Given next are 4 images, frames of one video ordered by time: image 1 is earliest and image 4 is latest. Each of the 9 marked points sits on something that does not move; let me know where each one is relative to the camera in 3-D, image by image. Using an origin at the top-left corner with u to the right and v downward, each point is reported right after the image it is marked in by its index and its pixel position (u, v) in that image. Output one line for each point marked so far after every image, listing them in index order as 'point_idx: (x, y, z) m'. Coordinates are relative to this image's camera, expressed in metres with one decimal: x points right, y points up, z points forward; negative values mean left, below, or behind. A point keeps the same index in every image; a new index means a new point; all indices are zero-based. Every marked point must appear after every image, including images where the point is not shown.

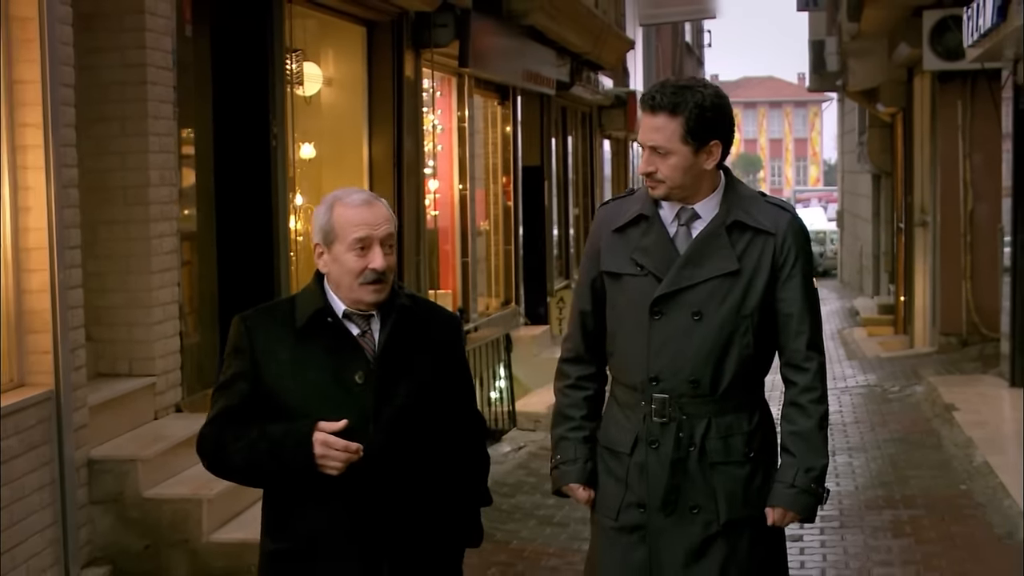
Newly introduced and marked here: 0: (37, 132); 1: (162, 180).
0: (-1.7, +0.6, +5.2) m
1: (-1.6, +0.5, +6.2) m
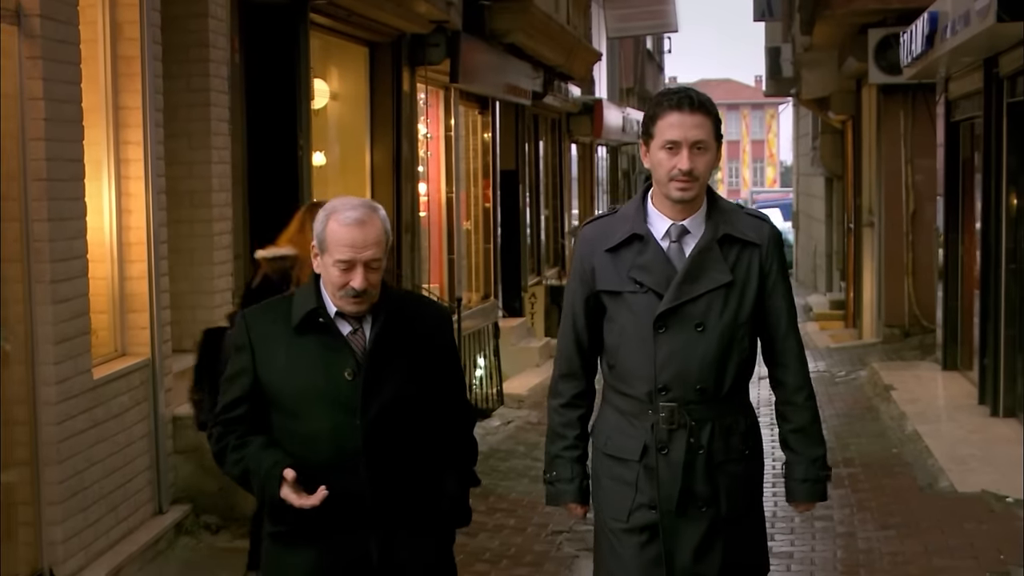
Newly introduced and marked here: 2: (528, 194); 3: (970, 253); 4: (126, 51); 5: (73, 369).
0: (-1.7, +0.6, +6.4) m
1: (-1.5, +0.5, +7.4) m
2: (+0.2, +1.2, +18.4) m
3: (+4.0, +0.3, +12.4) m
4: (-1.7, +1.1, +6.4) m
5: (-1.7, -0.3, +5.6) m
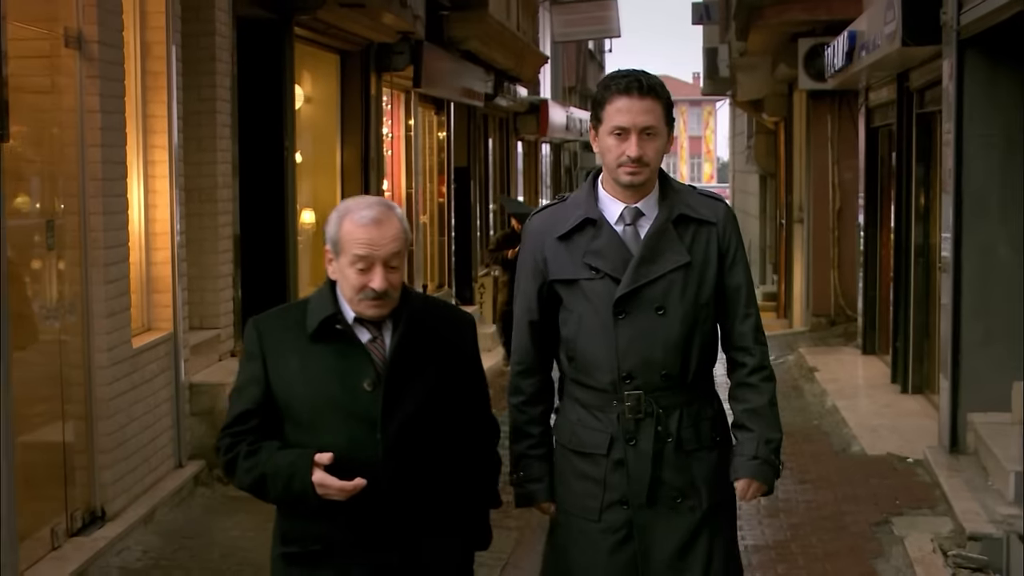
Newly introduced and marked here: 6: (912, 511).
0: (-1.8, +0.7, +7.4) m
1: (-1.7, +0.6, +8.4) m
2: (-0.4, +1.4, +19.4) m
3: (+3.6, +0.4, +13.7) m
4: (-1.9, +1.2, +7.3) m
5: (-1.8, -0.2, +6.6) m
6: (+2.1, -1.2, +7.3) m
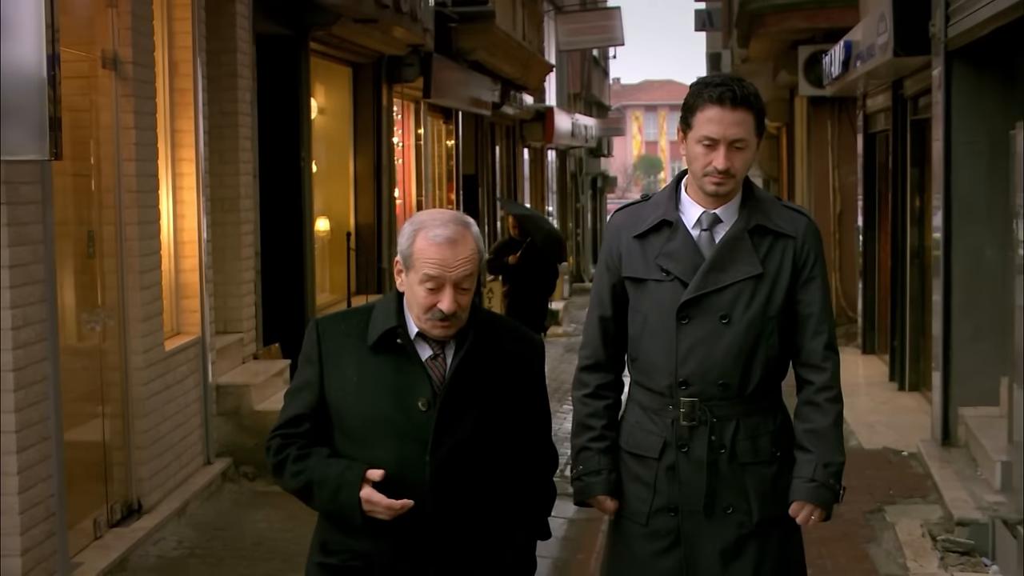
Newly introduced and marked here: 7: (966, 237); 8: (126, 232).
0: (-1.8, +0.7, +7.8) m
1: (-1.7, +0.6, +8.8) m
2: (-0.3, +1.3, +19.8) m
3: (+3.7, +0.4, +14.0) m
4: (-1.8, +1.1, +7.8) m
5: (-1.8, -0.3, +7.0) m
6: (+2.2, -1.2, +7.7) m
7: (+2.7, +0.3, +8.4) m
8: (-1.8, +0.3, +6.7) m
